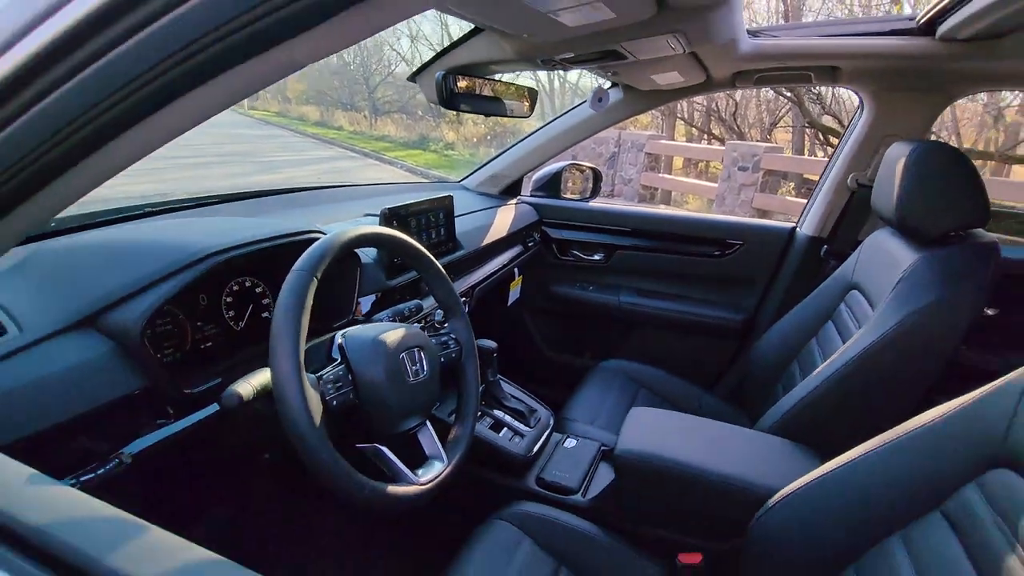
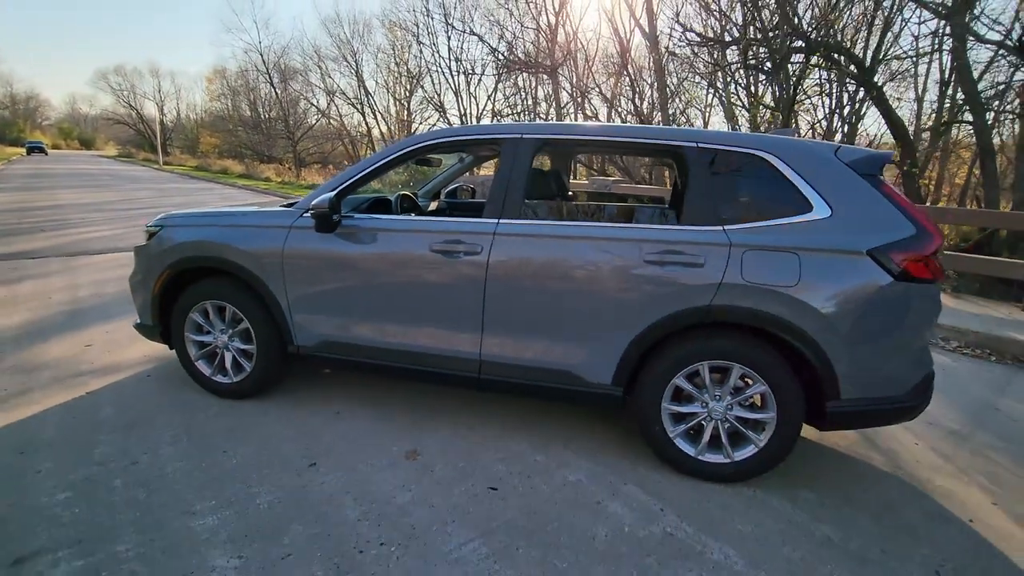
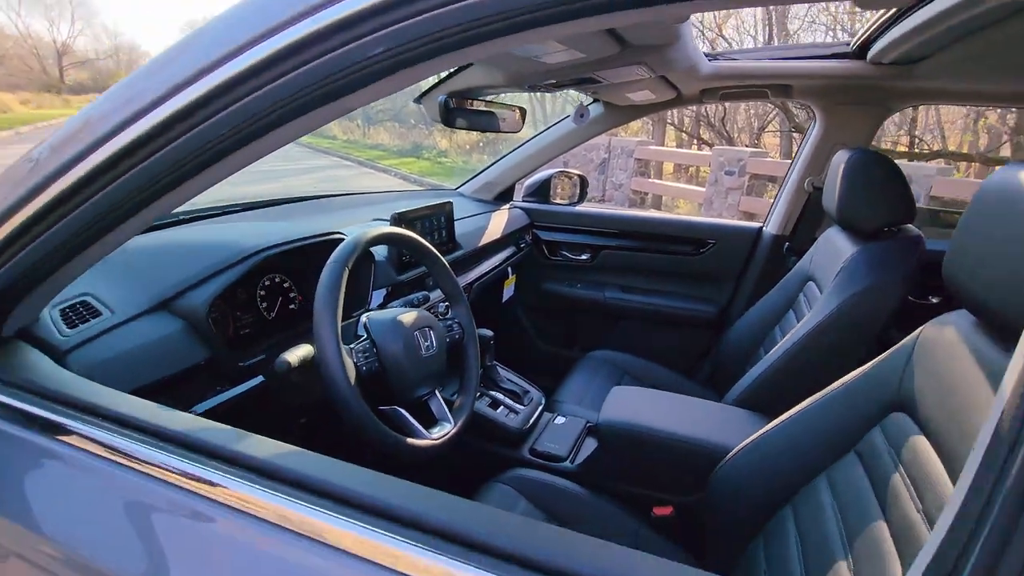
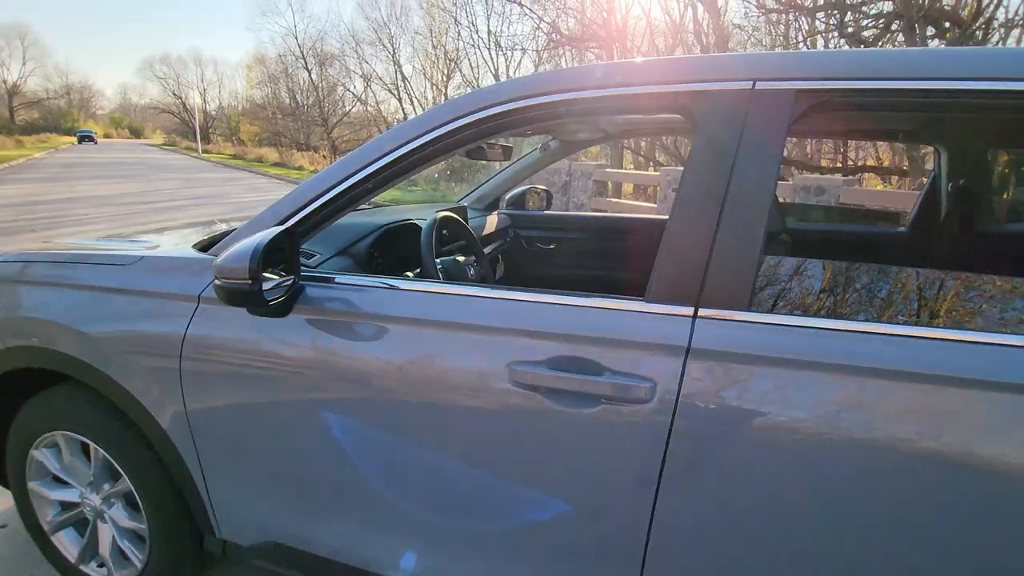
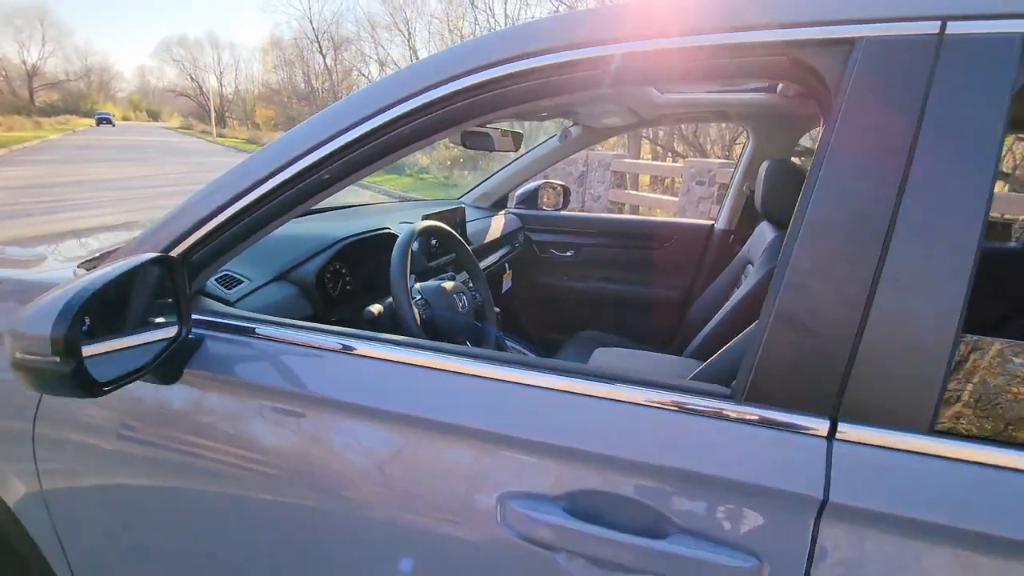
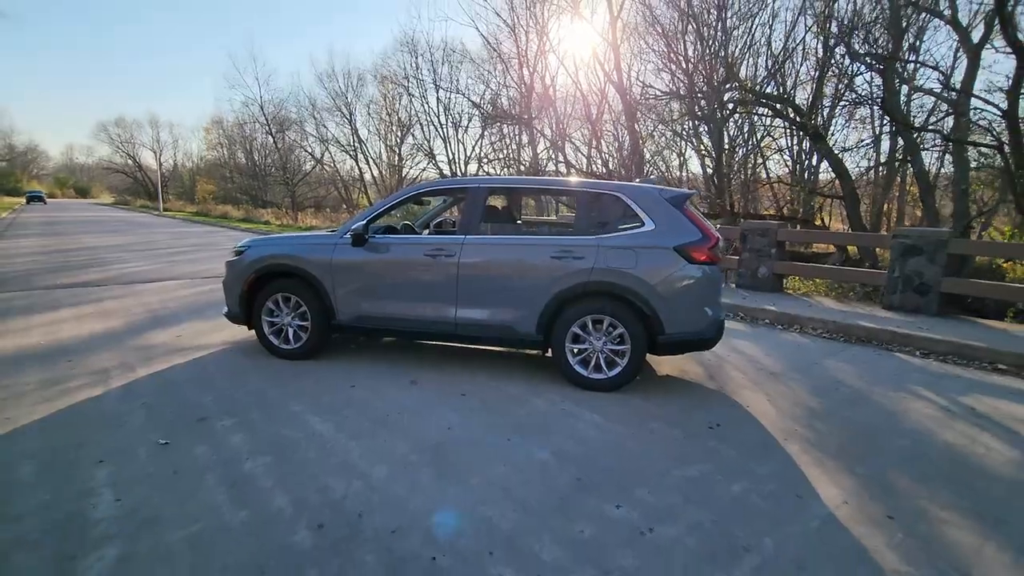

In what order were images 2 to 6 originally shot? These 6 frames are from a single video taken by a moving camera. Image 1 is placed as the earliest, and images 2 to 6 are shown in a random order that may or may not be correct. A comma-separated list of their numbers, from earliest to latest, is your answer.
3, 5, 4, 2, 6
